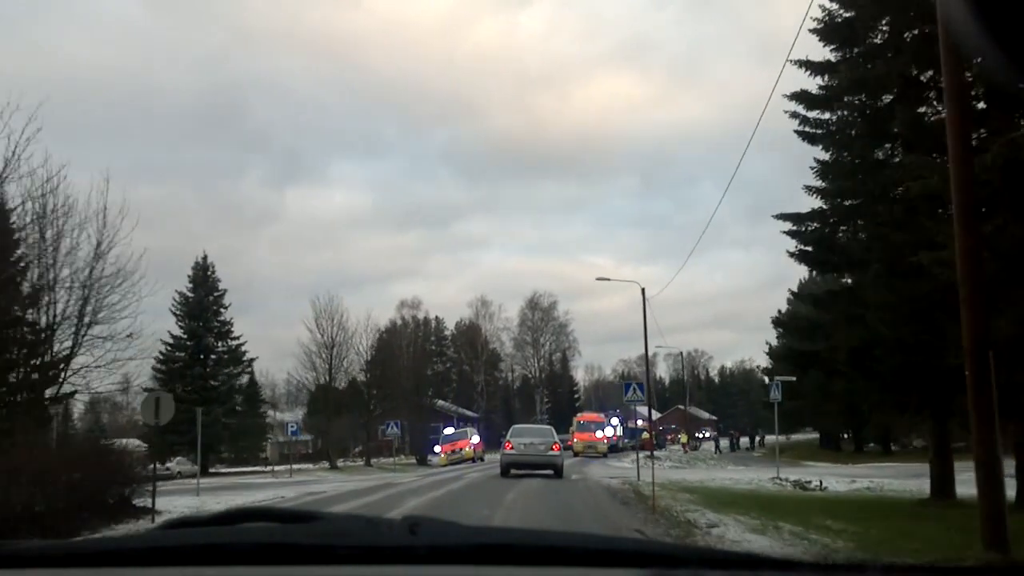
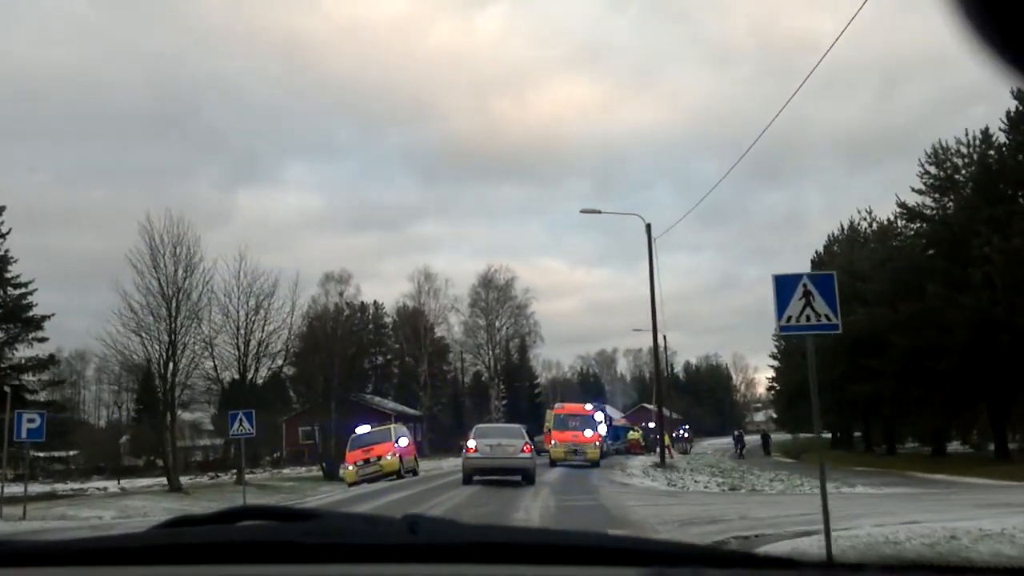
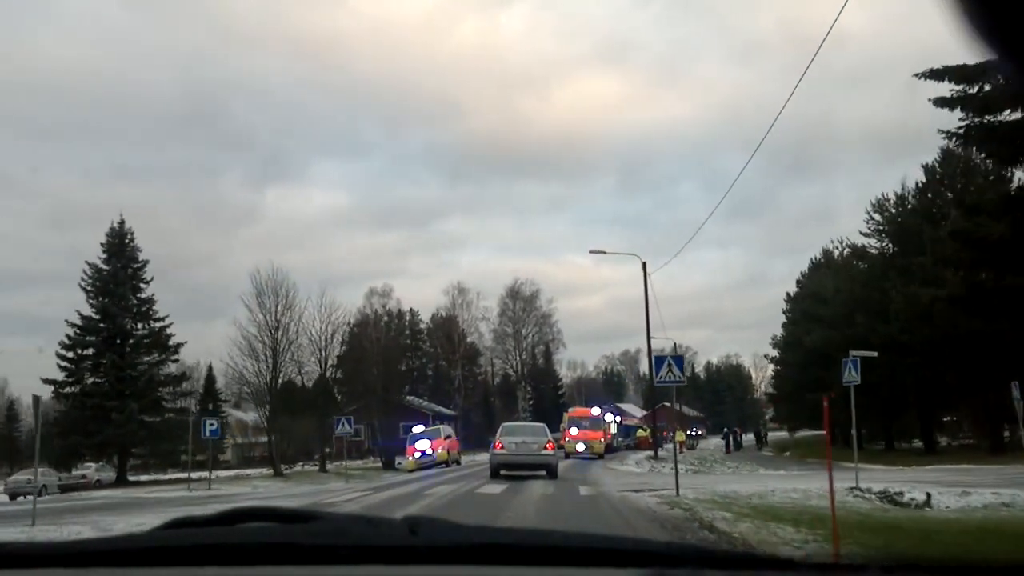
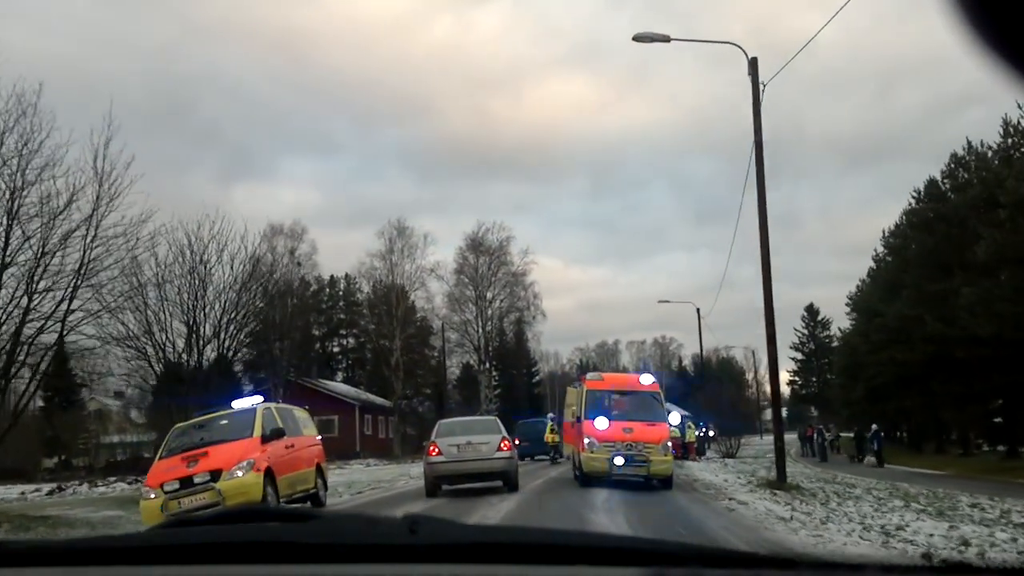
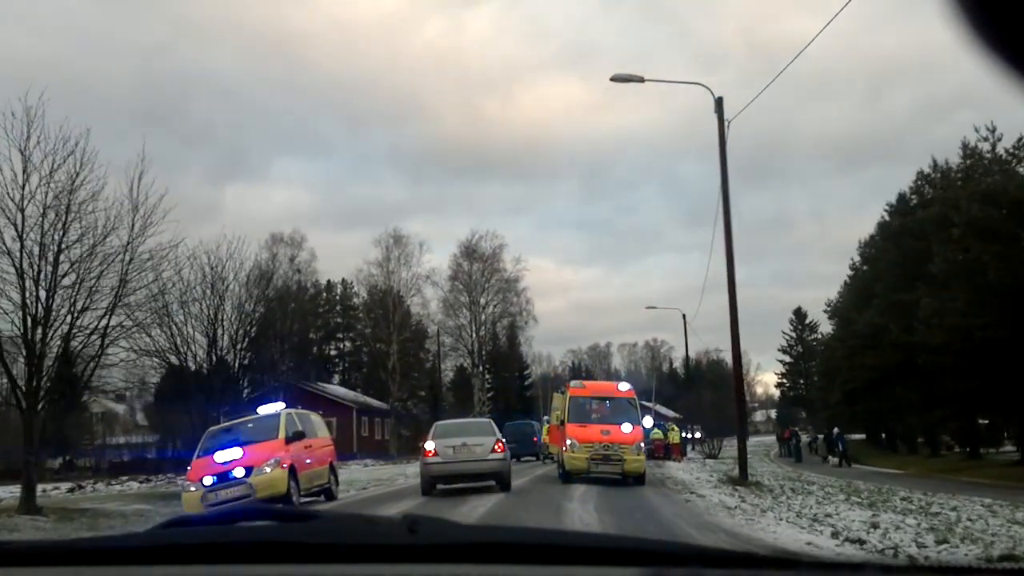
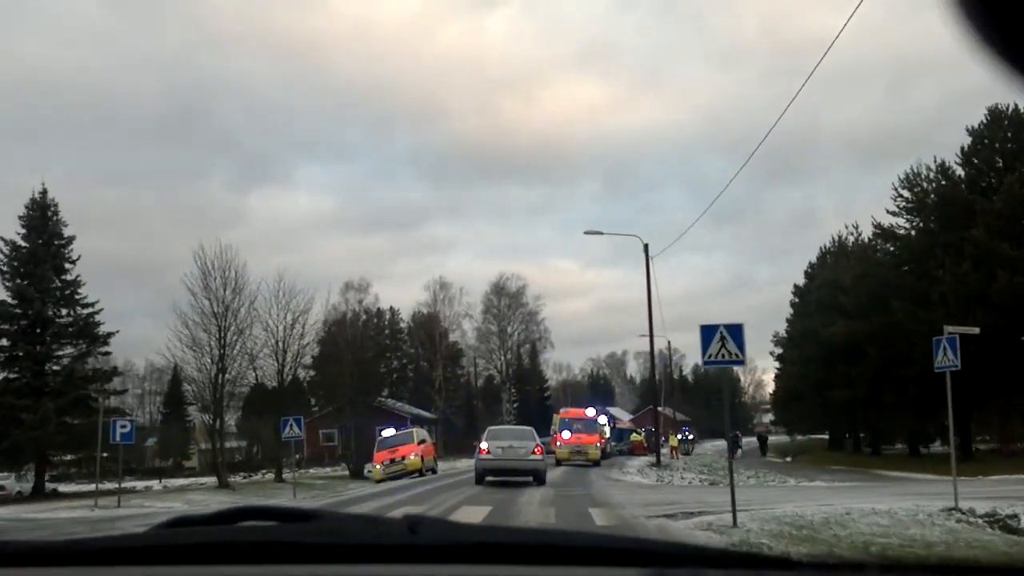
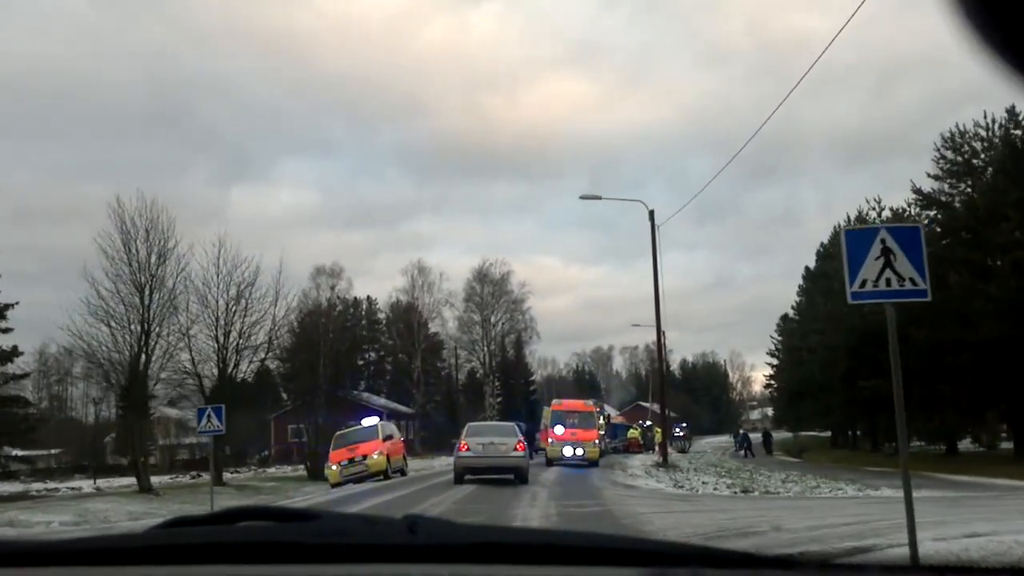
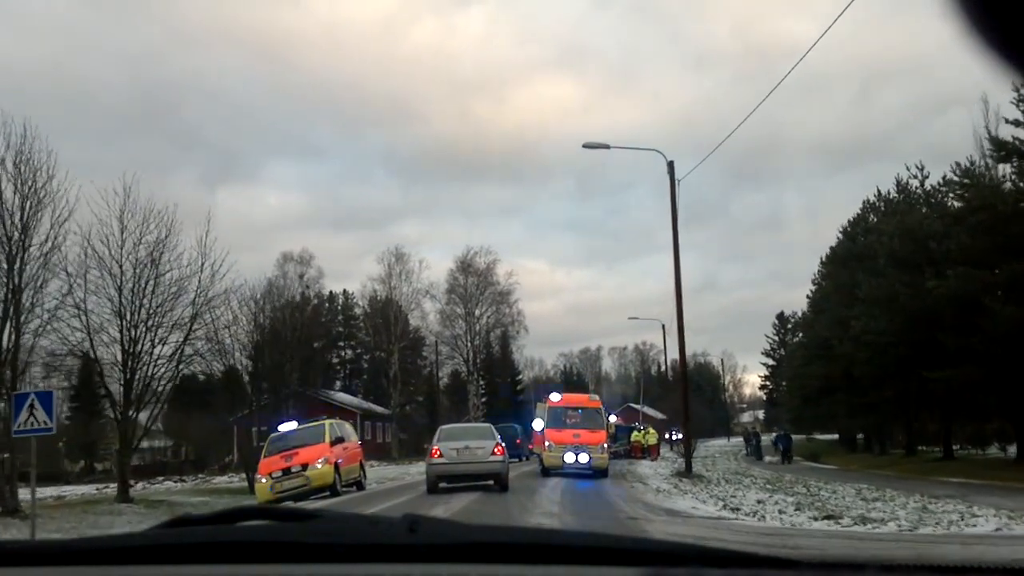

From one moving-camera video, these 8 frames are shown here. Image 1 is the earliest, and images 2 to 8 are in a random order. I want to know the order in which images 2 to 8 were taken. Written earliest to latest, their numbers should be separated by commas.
3, 6, 2, 7, 8, 5, 4
